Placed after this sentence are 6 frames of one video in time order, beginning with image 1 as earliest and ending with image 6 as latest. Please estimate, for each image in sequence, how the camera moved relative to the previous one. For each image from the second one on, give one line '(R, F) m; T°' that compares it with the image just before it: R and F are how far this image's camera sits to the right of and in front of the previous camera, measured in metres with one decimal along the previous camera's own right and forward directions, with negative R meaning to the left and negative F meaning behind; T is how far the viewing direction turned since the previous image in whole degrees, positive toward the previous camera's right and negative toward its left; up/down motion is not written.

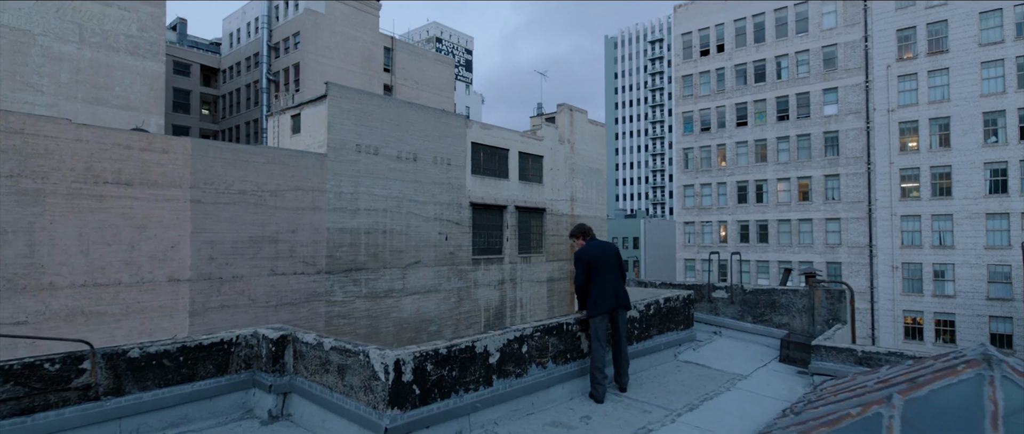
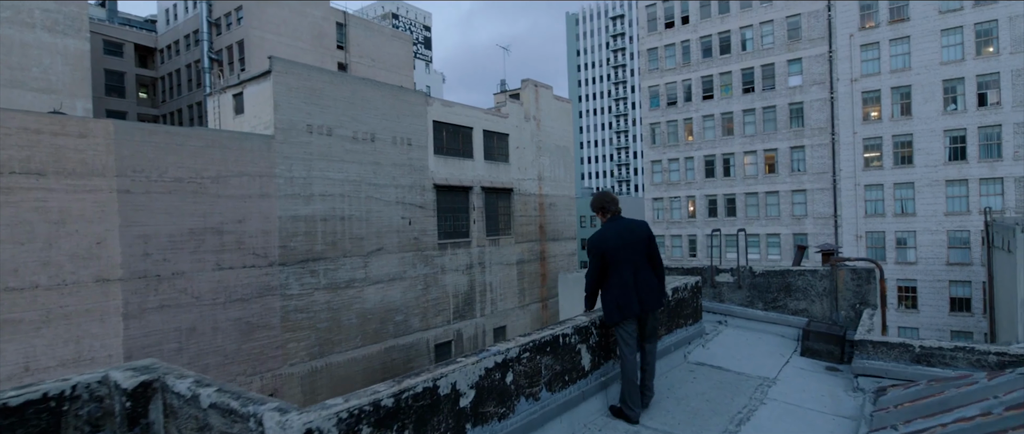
(+0.2, +0.7) m; +3°
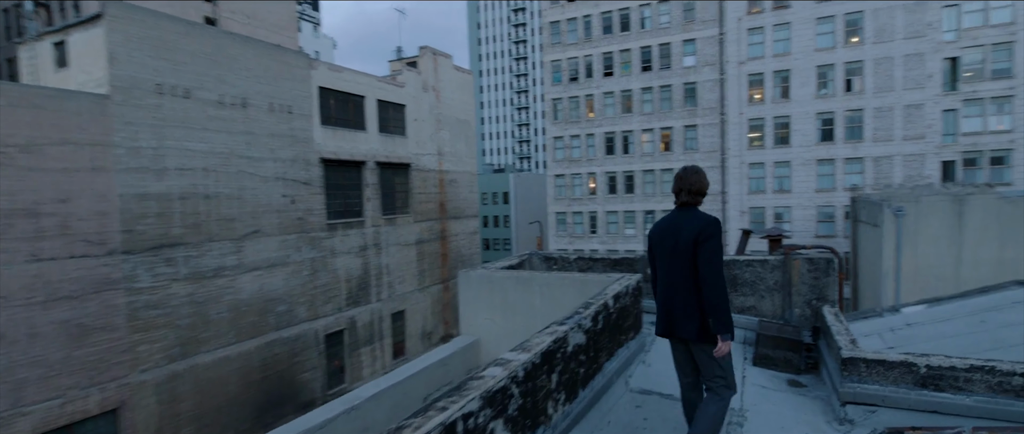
(+0.1, +1.1) m; +11°
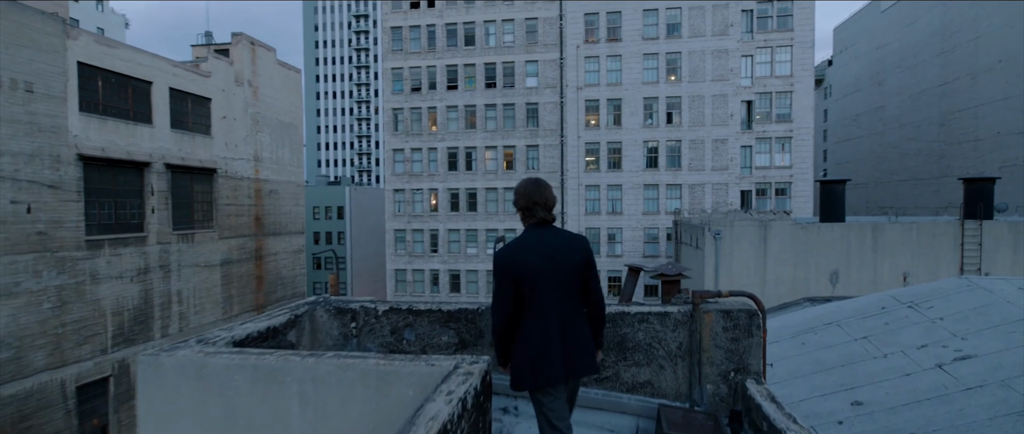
(+0.3, +1.4) m; +17°
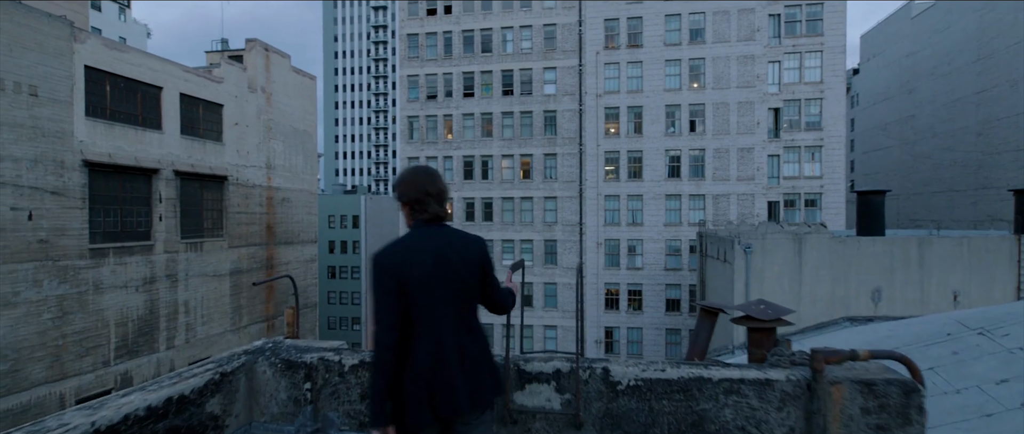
(0.0, +0.7) m; -2°
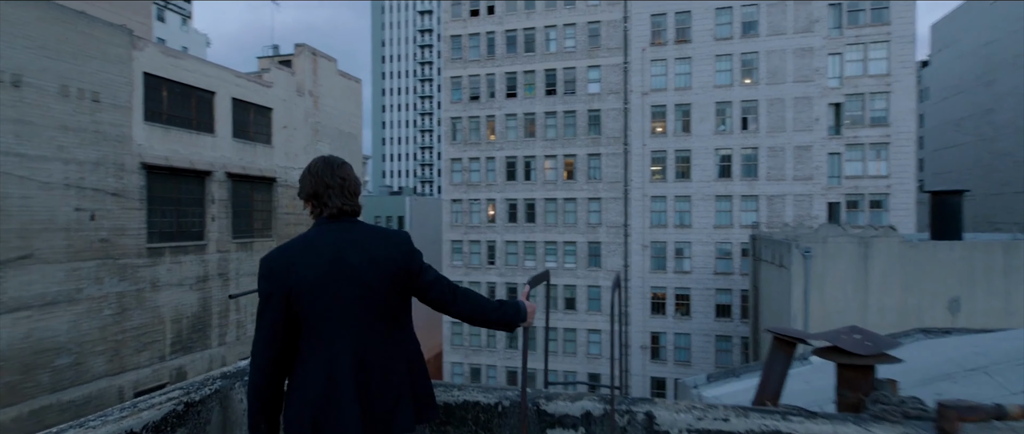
(+0.1, +0.3) m; -5°
